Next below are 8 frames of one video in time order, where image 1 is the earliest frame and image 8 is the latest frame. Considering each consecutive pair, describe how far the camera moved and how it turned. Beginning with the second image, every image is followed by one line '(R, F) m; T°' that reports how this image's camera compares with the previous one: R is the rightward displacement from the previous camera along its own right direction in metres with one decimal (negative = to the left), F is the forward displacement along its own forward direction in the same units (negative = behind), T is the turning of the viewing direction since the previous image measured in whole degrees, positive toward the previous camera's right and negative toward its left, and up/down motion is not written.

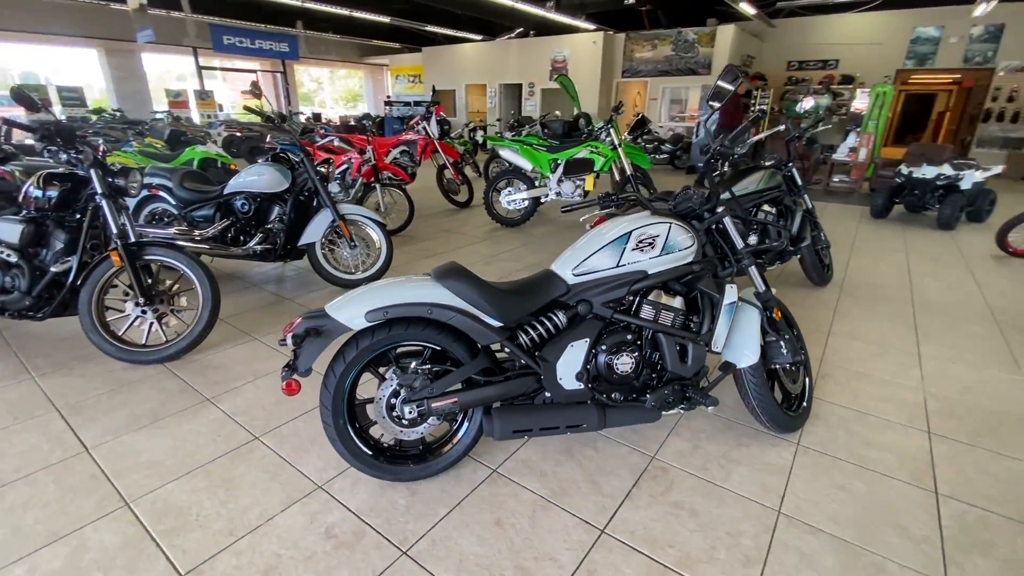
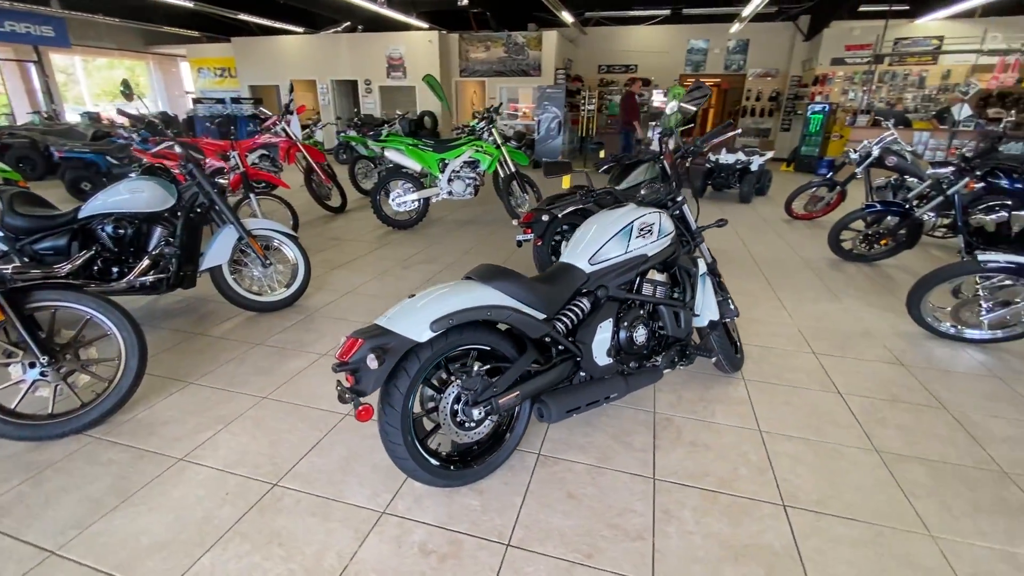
(-0.7, 0.0) m; +19°
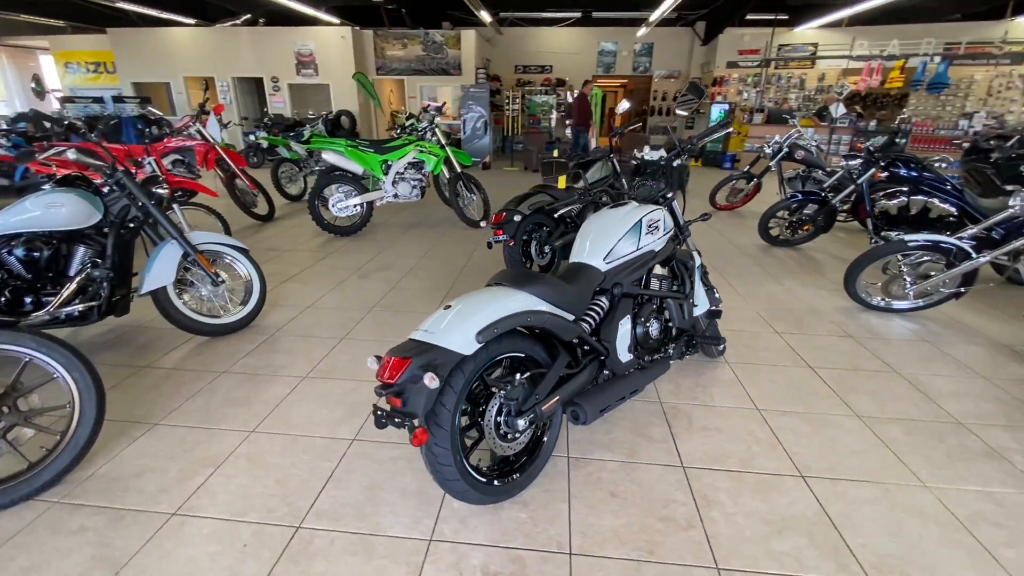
(-0.4, +0.1) m; +10°
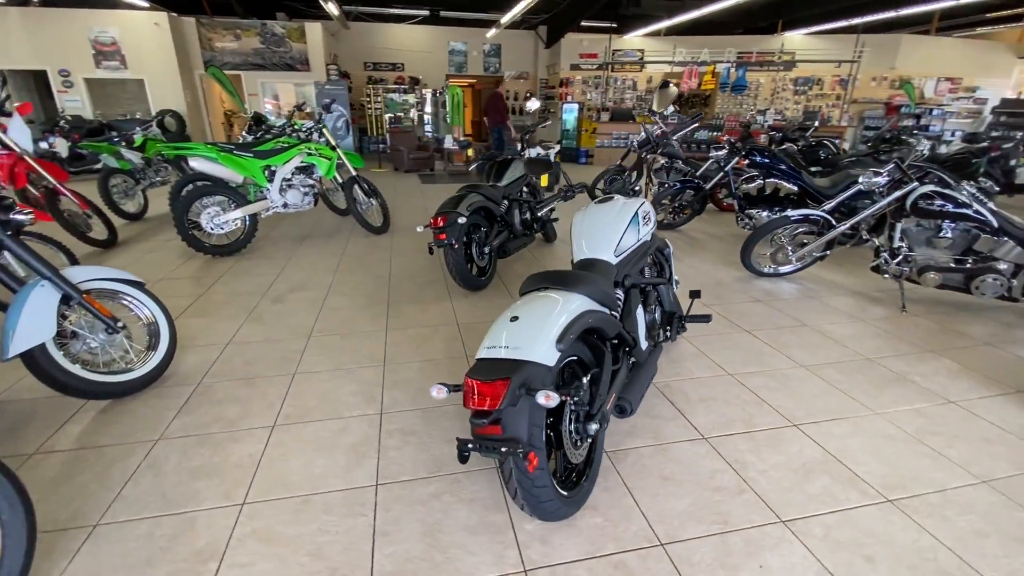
(-0.6, +0.2) m; +17°
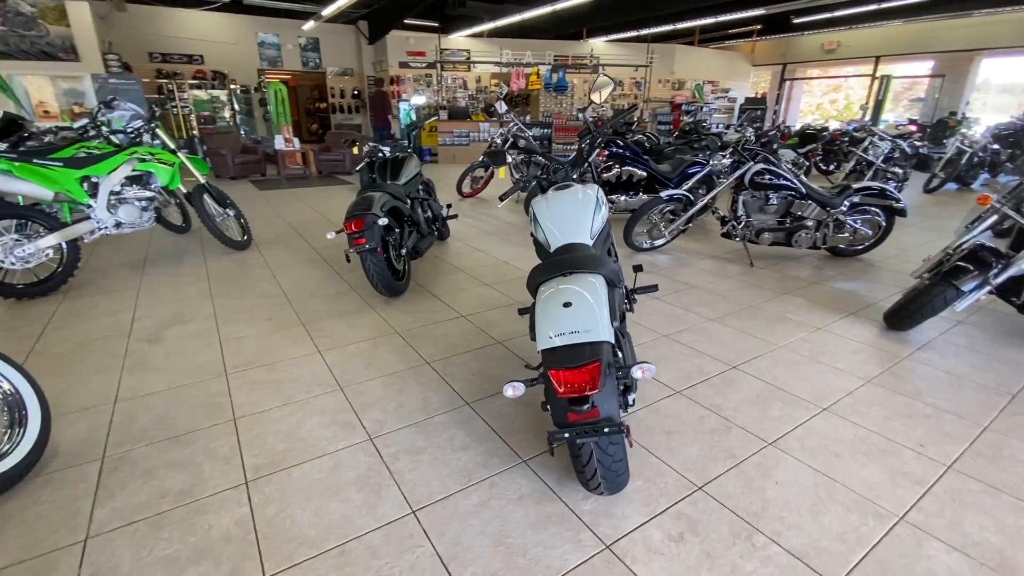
(-0.6, +0.1) m; +19°
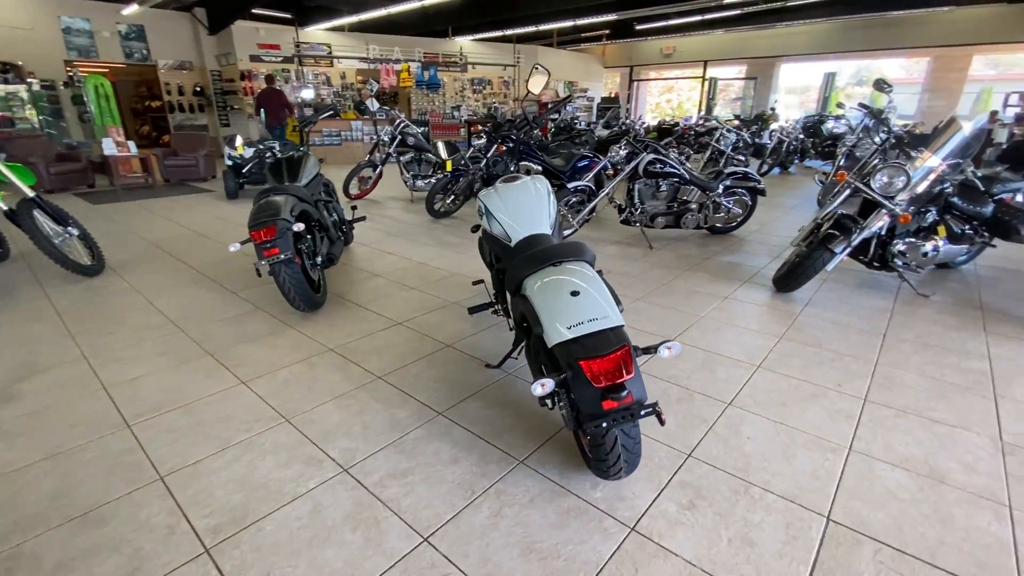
(-0.3, +0.1) m; +15°
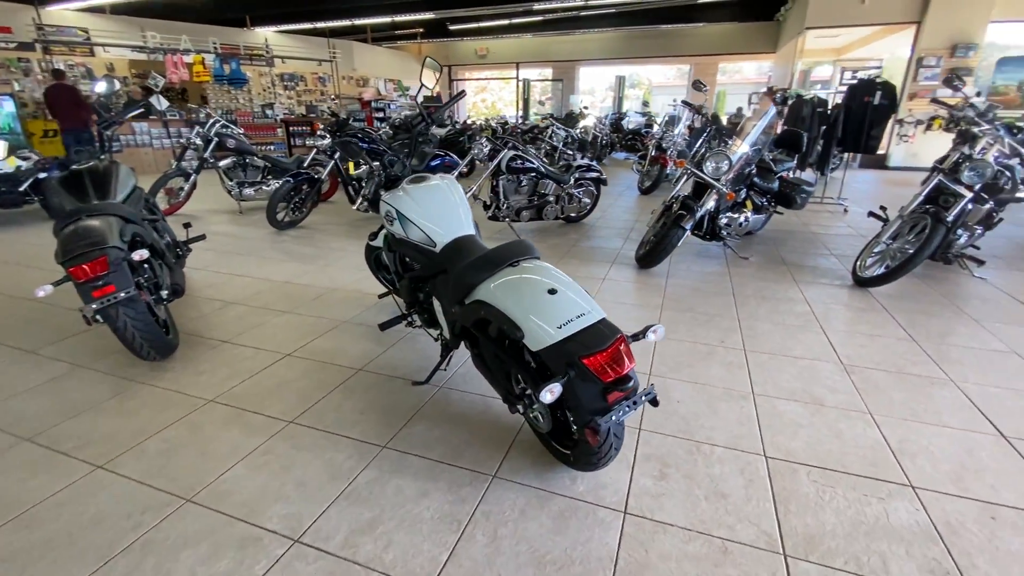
(-0.4, +0.1) m; +19°
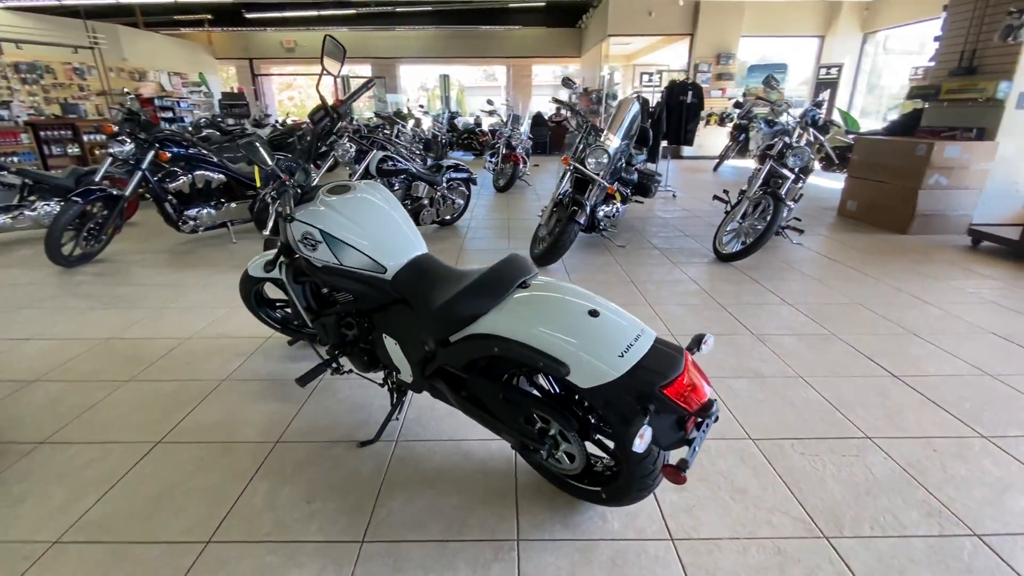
(-0.4, +0.3) m; +19°
